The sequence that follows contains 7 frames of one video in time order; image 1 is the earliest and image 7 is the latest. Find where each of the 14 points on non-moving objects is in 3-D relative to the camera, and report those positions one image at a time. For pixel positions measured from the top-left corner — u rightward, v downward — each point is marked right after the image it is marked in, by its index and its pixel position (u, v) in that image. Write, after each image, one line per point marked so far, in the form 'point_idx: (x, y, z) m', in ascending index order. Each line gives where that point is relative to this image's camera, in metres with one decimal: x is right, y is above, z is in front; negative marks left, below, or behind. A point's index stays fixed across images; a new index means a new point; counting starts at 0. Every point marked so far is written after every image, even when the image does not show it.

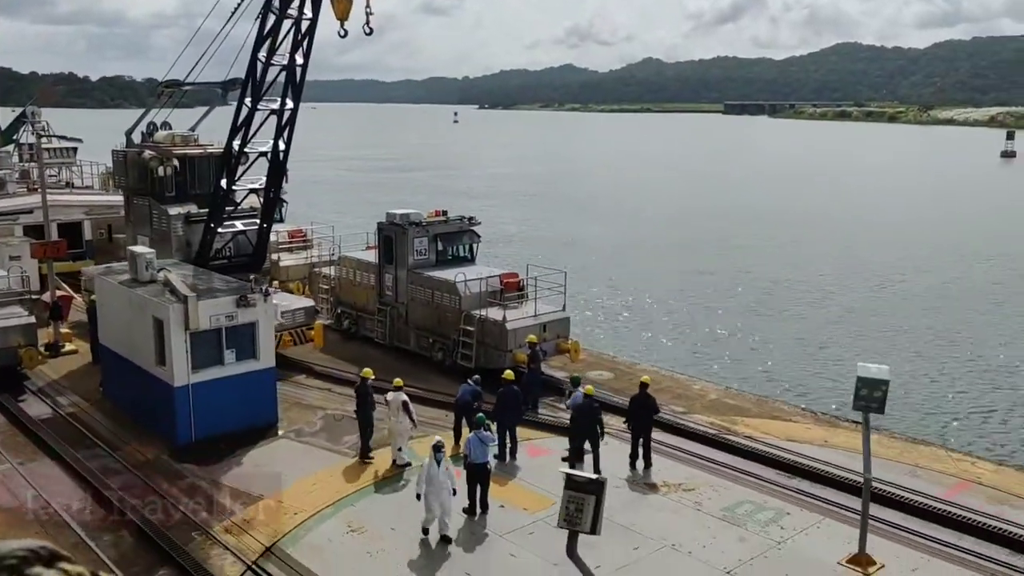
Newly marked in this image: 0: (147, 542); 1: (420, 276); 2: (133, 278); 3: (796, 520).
0: (-4.1, -2.8, +9.7) m
1: (-1.6, +0.2, +15.9) m
2: (-5.7, +0.2, +13.2) m
3: (+3.2, -2.6, +10.0) m
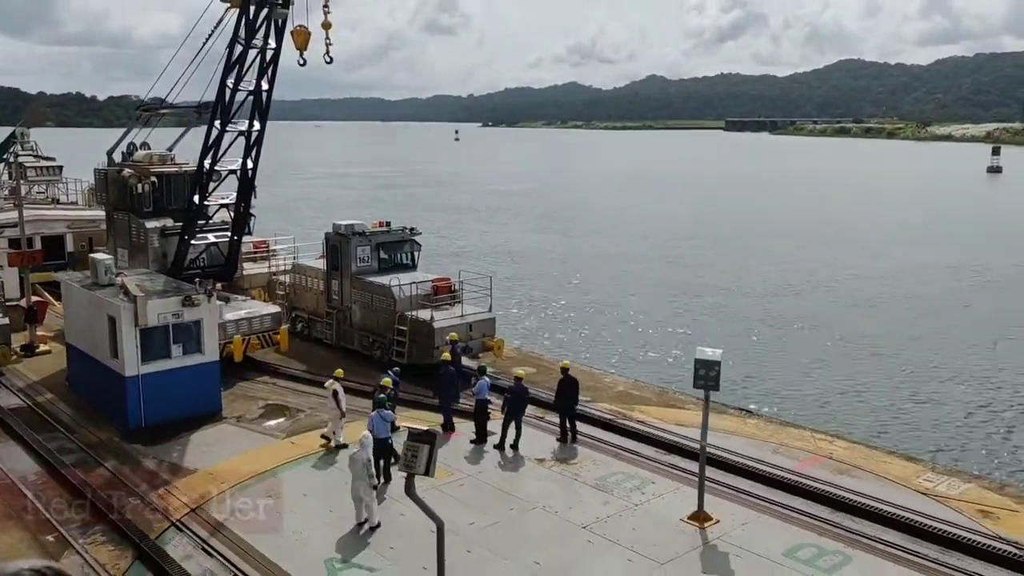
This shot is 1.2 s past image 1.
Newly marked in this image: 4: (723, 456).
0: (-5.5, -2.7, +11.2) m
1: (-3.0, +0.1, +17.5) m
2: (-7.0, +0.1, +14.8) m
3: (+1.9, -2.6, +11.5) m
4: (+2.9, -2.3, +12.4) m
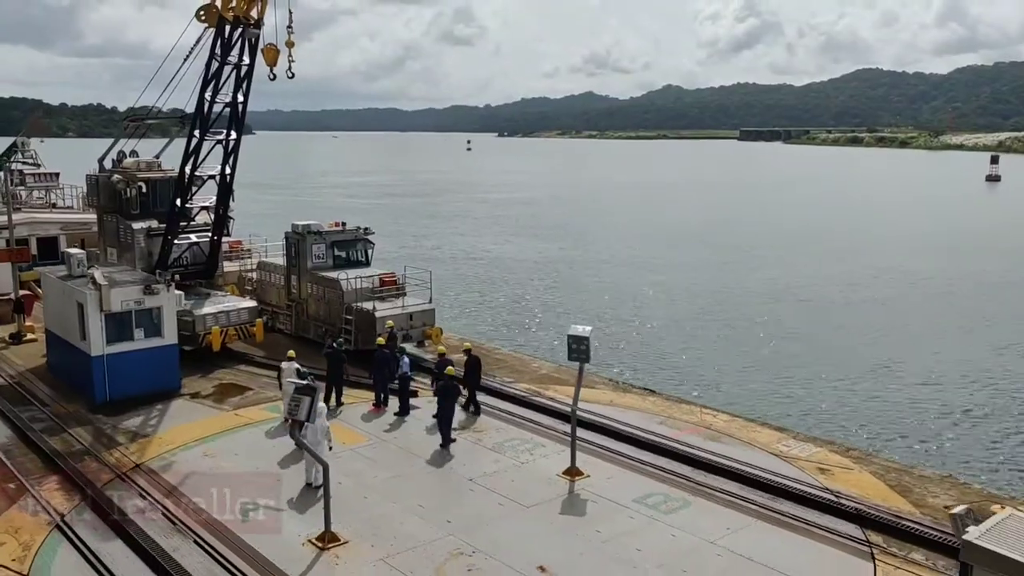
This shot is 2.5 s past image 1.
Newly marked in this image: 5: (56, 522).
0: (-6.9, -2.5, +12.9) m
1: (-4.3, +0.3, +19.2) m
2: (-8.4, +0.3, +16.6) m
3: (+0.5, -2.4, +13.1) m
4: (+1.5, -2.1, +14.0) m
5: (-5.7, -2.9, +10.9) m
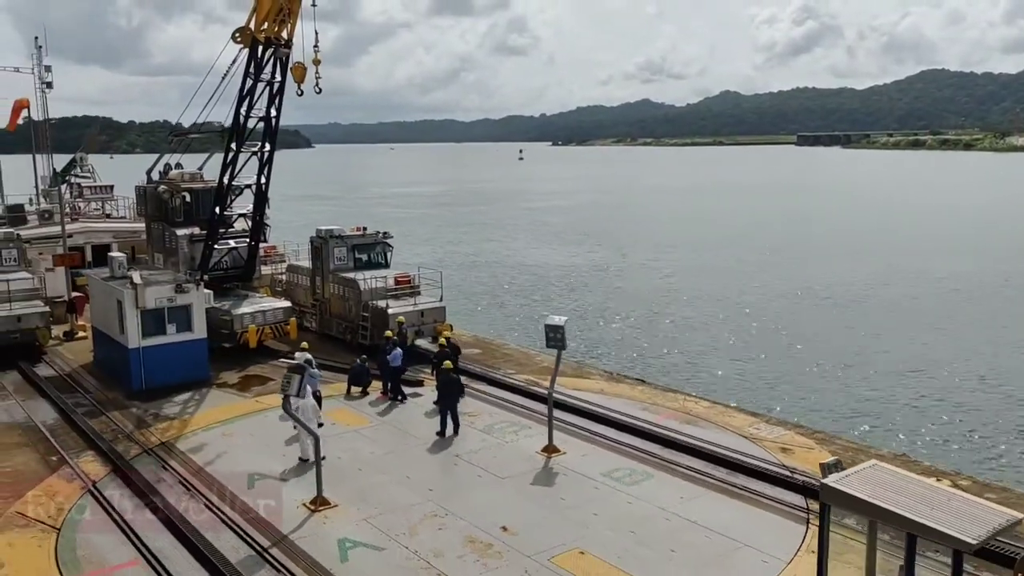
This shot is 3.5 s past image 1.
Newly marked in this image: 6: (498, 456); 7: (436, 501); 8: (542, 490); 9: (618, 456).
0: (-7.1, -2.5, +14.5) m
1: (-4.1, +0.3, +20.6) m
2: (-8.3, +0.3, +18.3) m
3: (+0.3, -2.3, +14.2) m
4: (+1.4, -2.0, +15.0) m
5: (-6.0, -2.8, +12.5) m
6: (-0.2, -2.5, +13.3) m
7: (-1.0, -2.8, +11.7) m
8: (+0.4, -2.7, +11.9) m
9: (+1.6, -2.5, +12.9) m
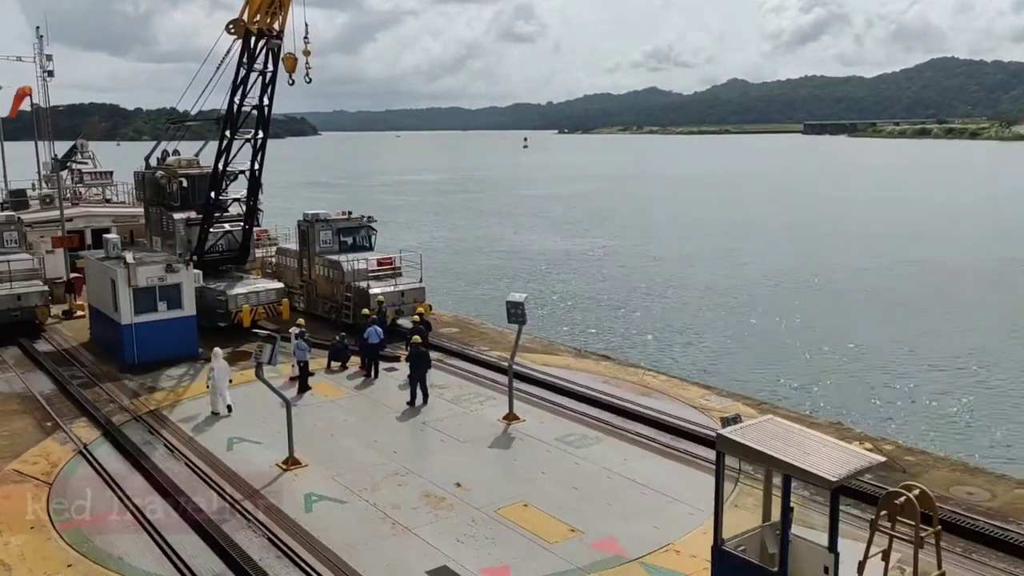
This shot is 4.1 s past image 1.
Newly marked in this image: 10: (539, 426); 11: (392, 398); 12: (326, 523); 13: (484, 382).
0: (-7.7, -2.1, +15.5) m
1: (-4.6, +0.7, +21.6) m
2: (-8.9, +0.7, +19.3) m
3: (-0.3, -1.9, +15.2) m
4: (+0.8, -1.7, +16.0) m
5: (-6.6, -2.5, +13.5) m
6: (-0.8, -2.2, +14.2) m
7: (-1.6, -2.5, +12.6) m
8: (-0.2, -2.4, +12.9) m
9: (+1.0, -2.1, +13.9) m
10: (+0.4, -2.2, +13.9) m
11: (-2.1, -2.0, +15.7) m
12: (-2.3, -2.8, +10.6) m
13: (-0.5, -1.7, +16.3) m
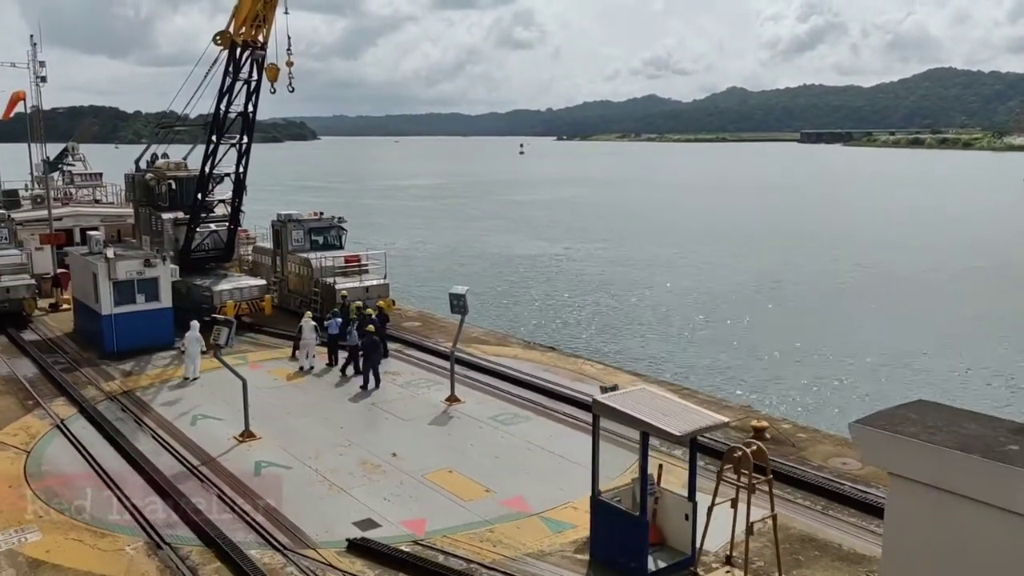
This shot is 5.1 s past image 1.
0: (-8.7, -1.9, +16.9) m
1: (-5.7, +0.8, +23.0) m
2: (-9.9, +0.9, +20.6) m
3: (-1.4, -1.8, +16.6) m
4: (-0.2, -1.6, +17.3) m
5: (-7.7, -2.3, +14.8) m
6: (-1.9, -2.1, +15.6) m
7: (-2.7, -2.3, +14.0) m
8: (-1.2, -2.3, +14.3) m
9: (-0.1, -2.0, +15.2) m
10: (-0.6, -2.0, +15.2) m
11: (-3.2, -1.8, +17.0) m
12: (-3.3, -2.7, +12.0) m
13: (-1.6, -1.6, +17.6) m
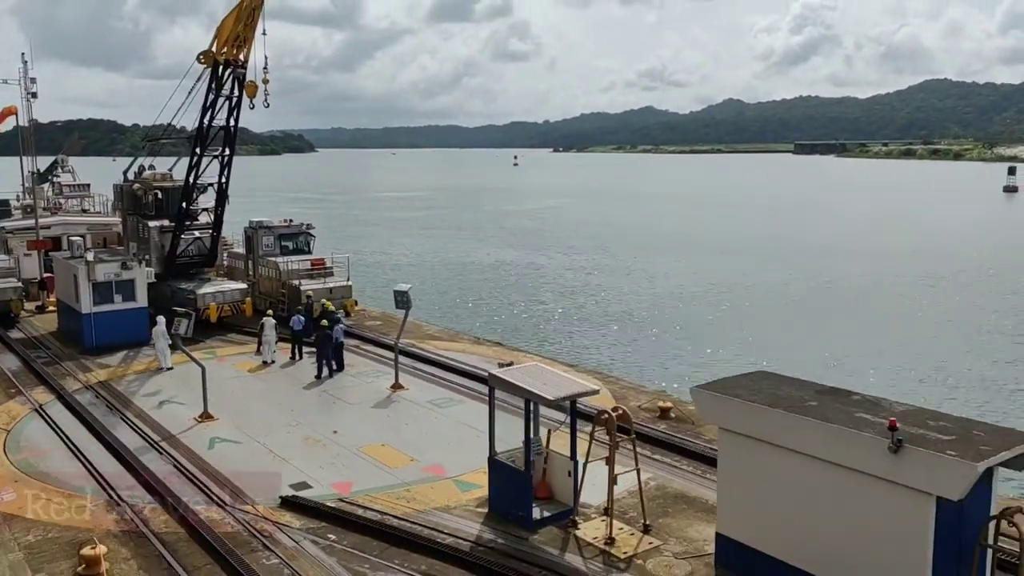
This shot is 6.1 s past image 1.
0: (-9.9, -1.9, +18.4) m
1: (-6.9, +0.8, +24.5) m
2: (-11.1, +0.8, +22.2) m
3: (-2.6, -1.8, +18.1) m
4: (-1.4, -1.6, +18.9) m
5: (-8.8, -2.2, +16.3) m
6: (-3.0, -2.0, +17.1) m
7: (-3.8, -2.3, +15.5) m
8: (-2.4, -2.2, +15.8) m
9: (-1.3, -2.0, +16.8) m
10: (-1.8, -2.0, +16.8) m
11: (-4.4, -1.8, +18.6) m
12: (-4.5, -2.6, +13.5) m
13: (-2.7, -1.6, +19.2) m
